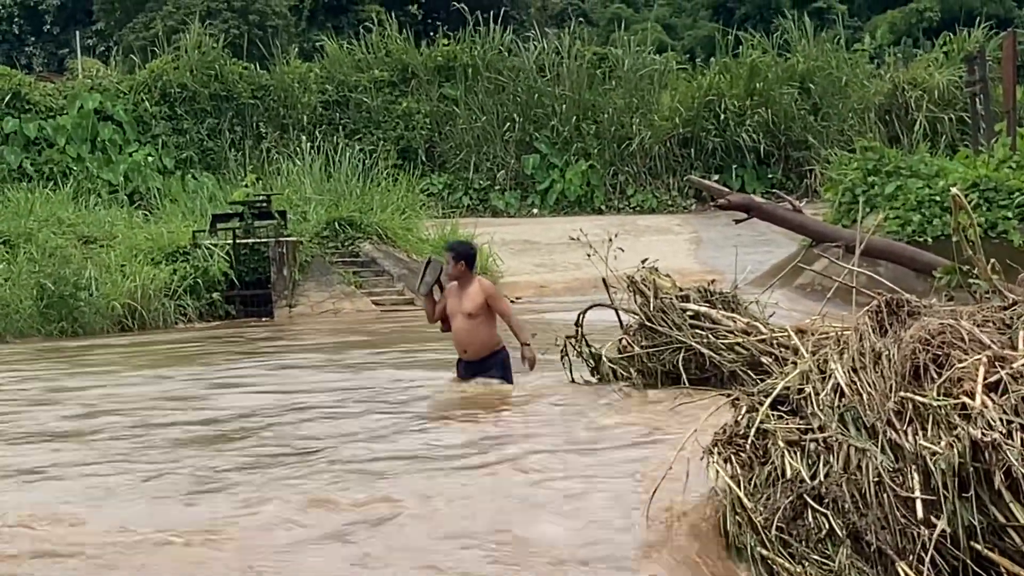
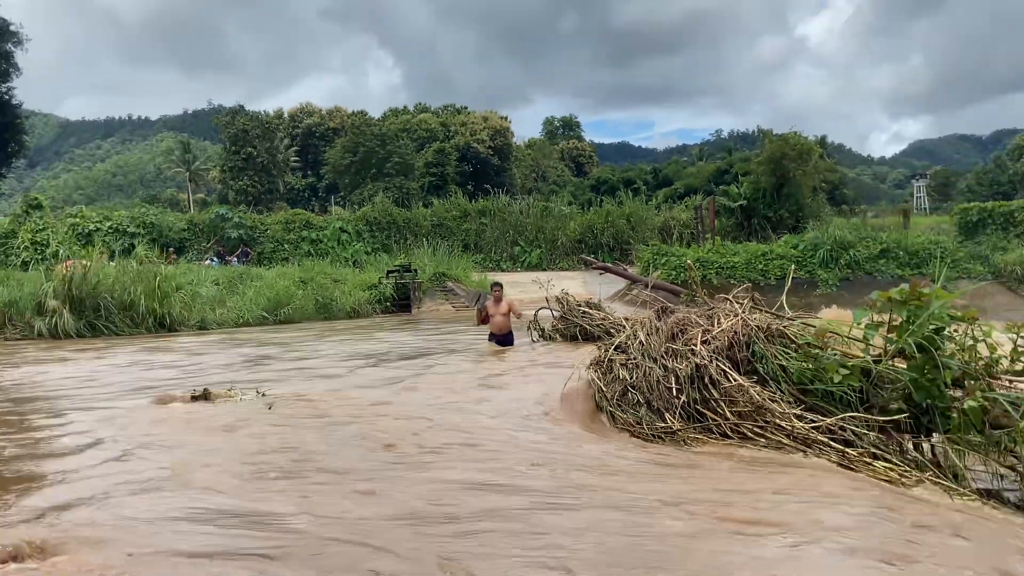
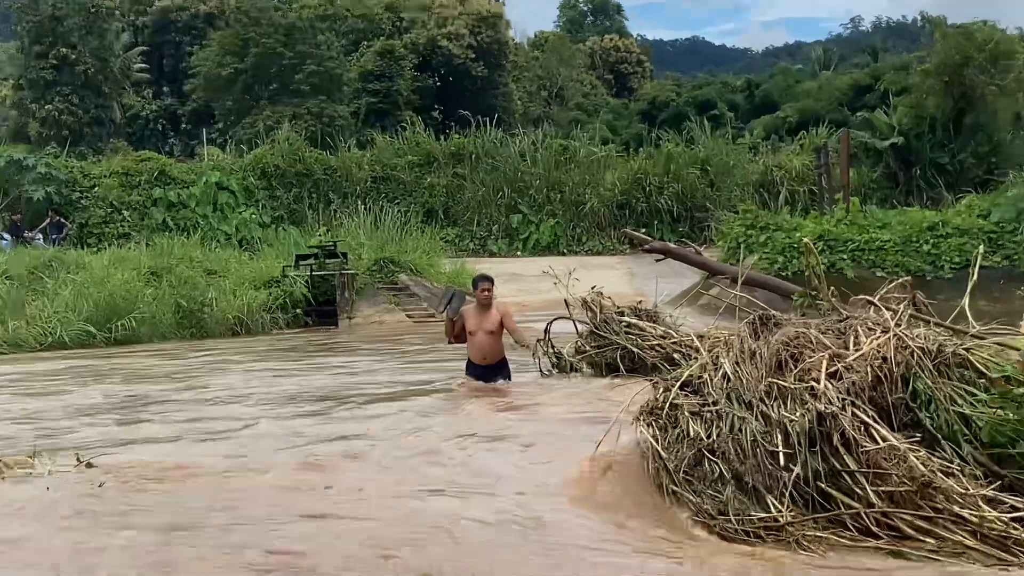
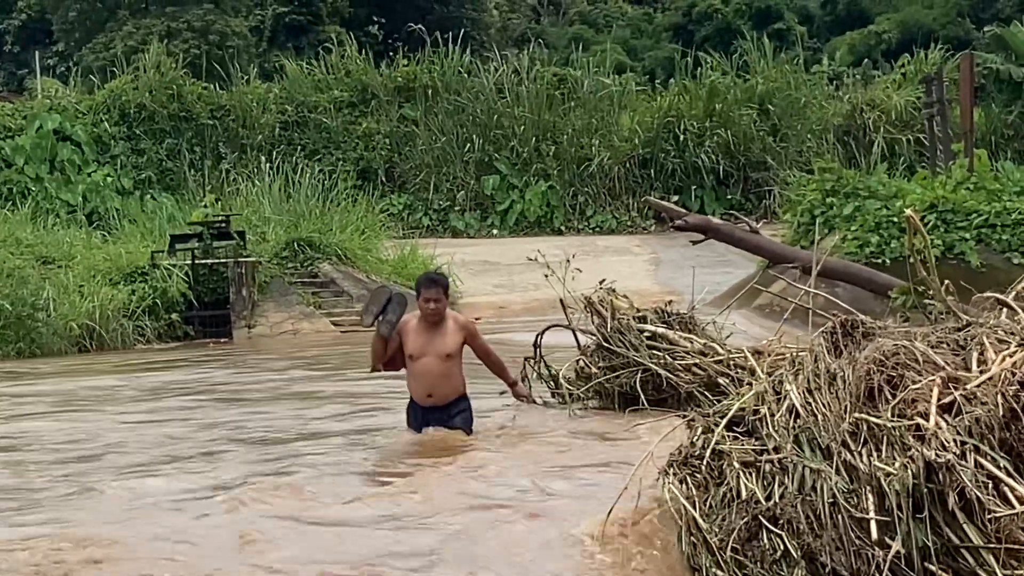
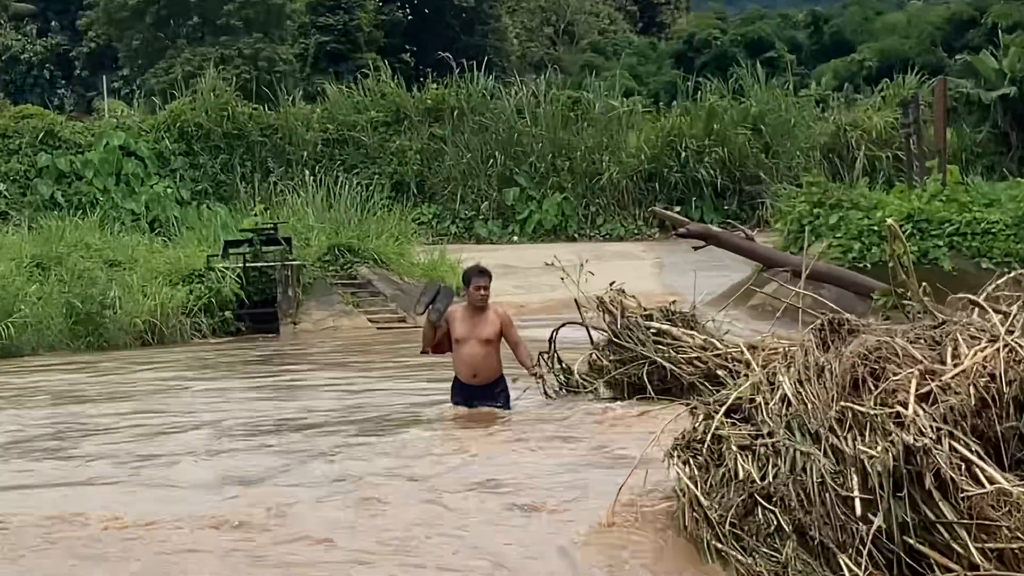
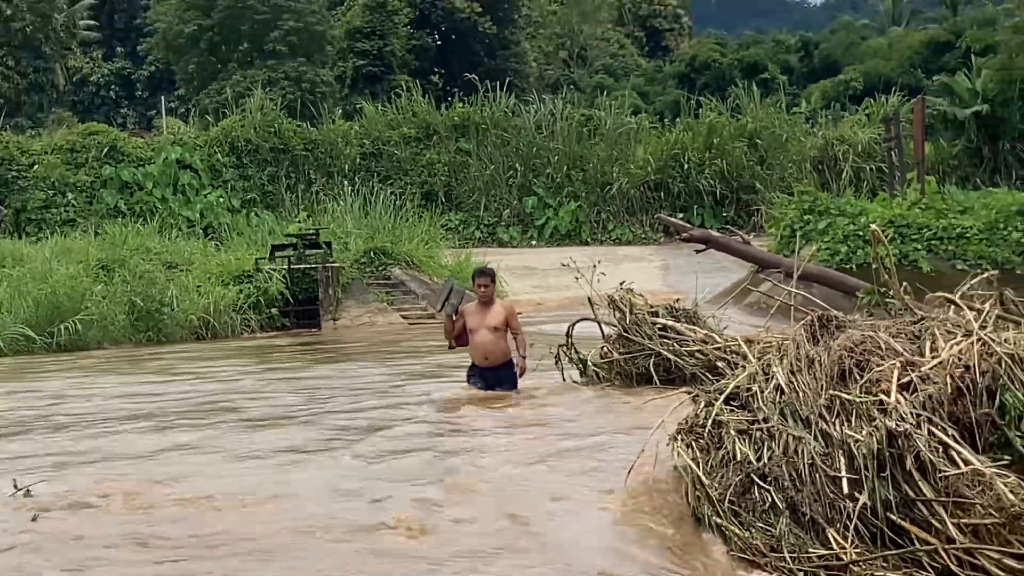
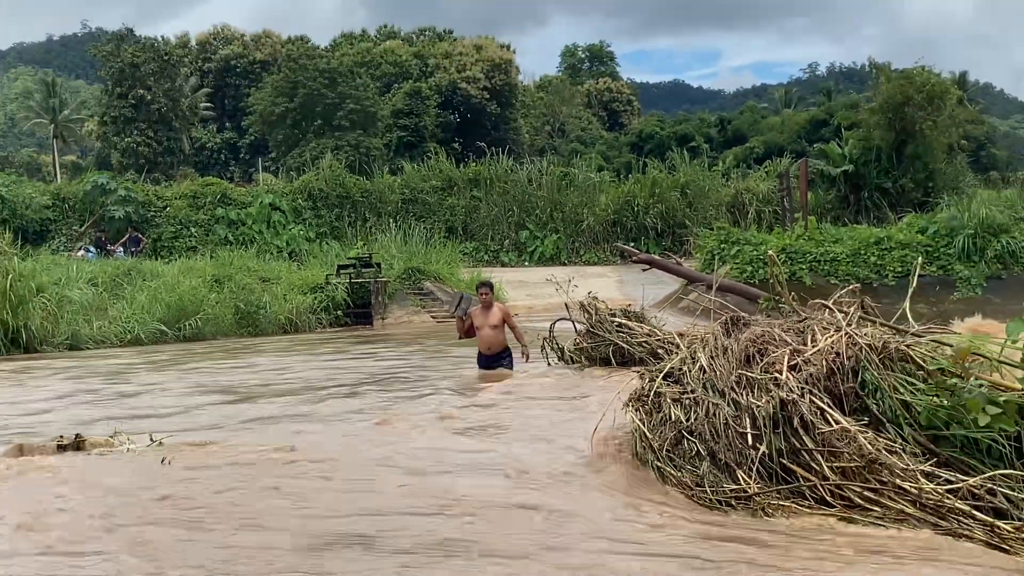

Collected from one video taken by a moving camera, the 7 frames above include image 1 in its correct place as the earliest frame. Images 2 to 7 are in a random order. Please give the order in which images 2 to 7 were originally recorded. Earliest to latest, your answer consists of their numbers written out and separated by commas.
6, 7, 2, 3, 5, 4
